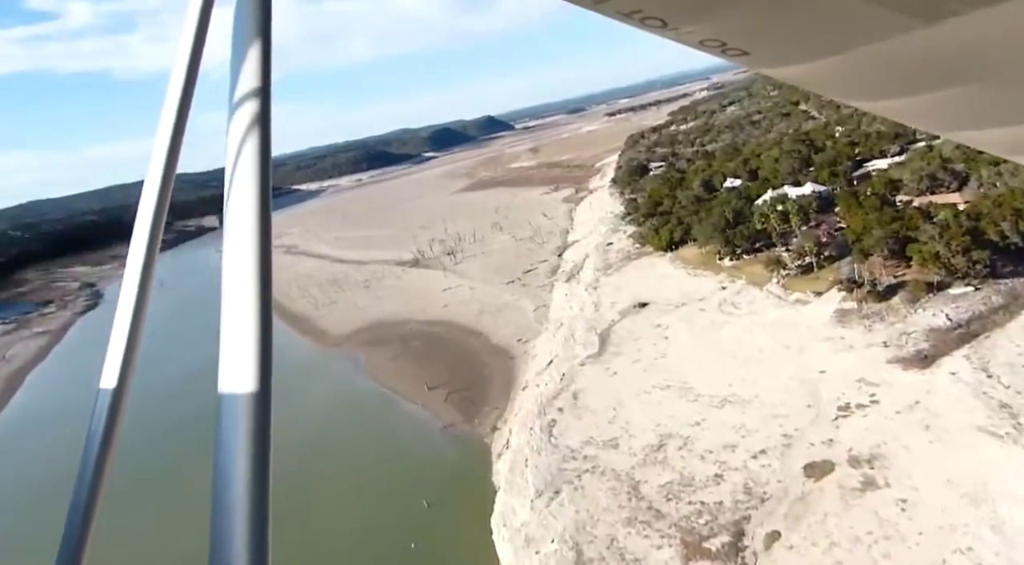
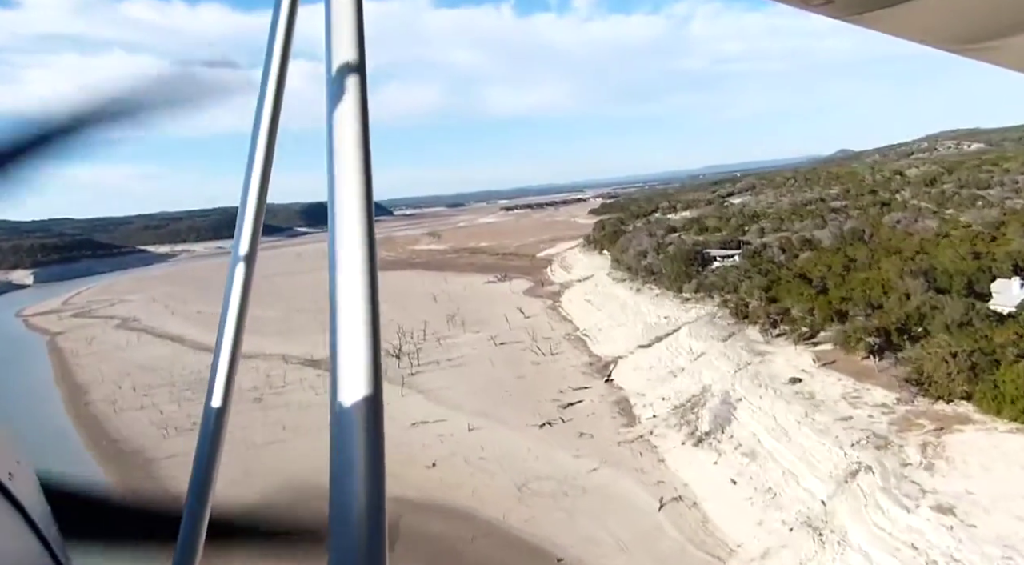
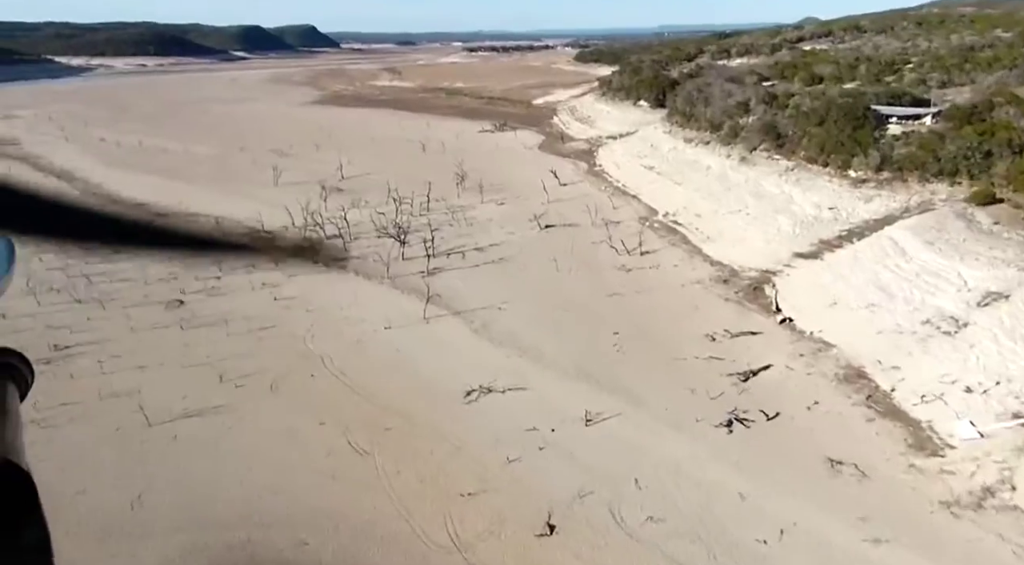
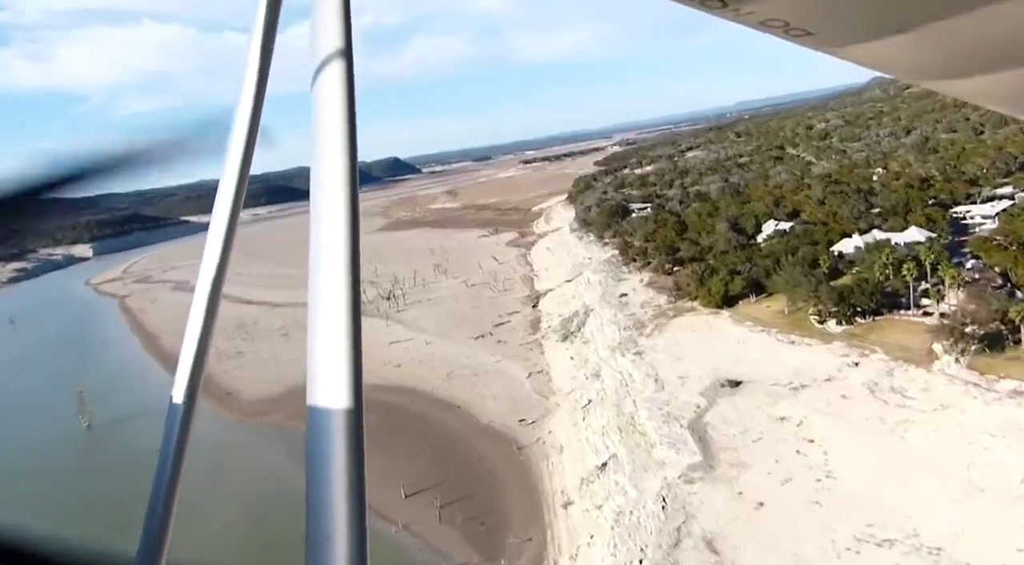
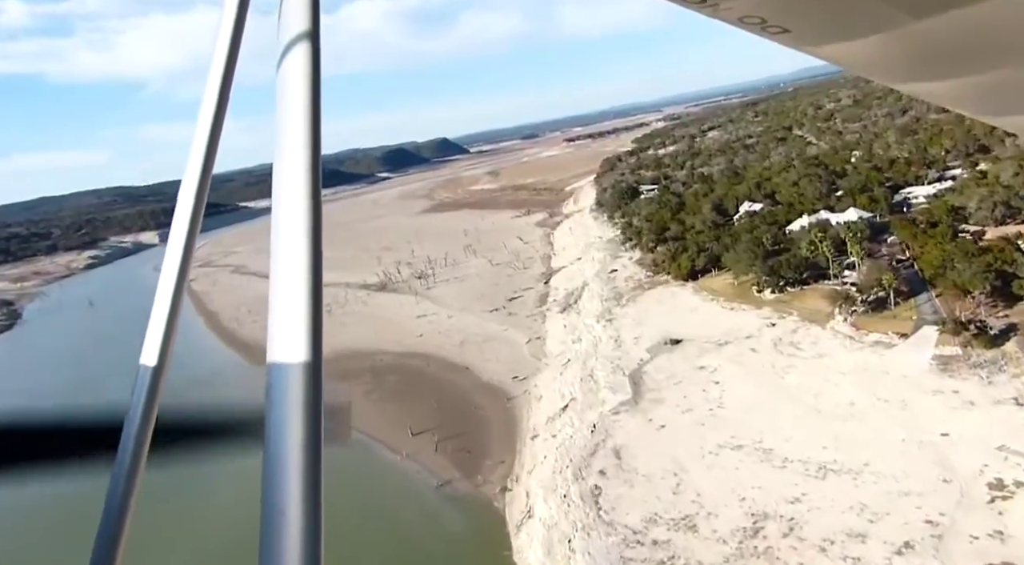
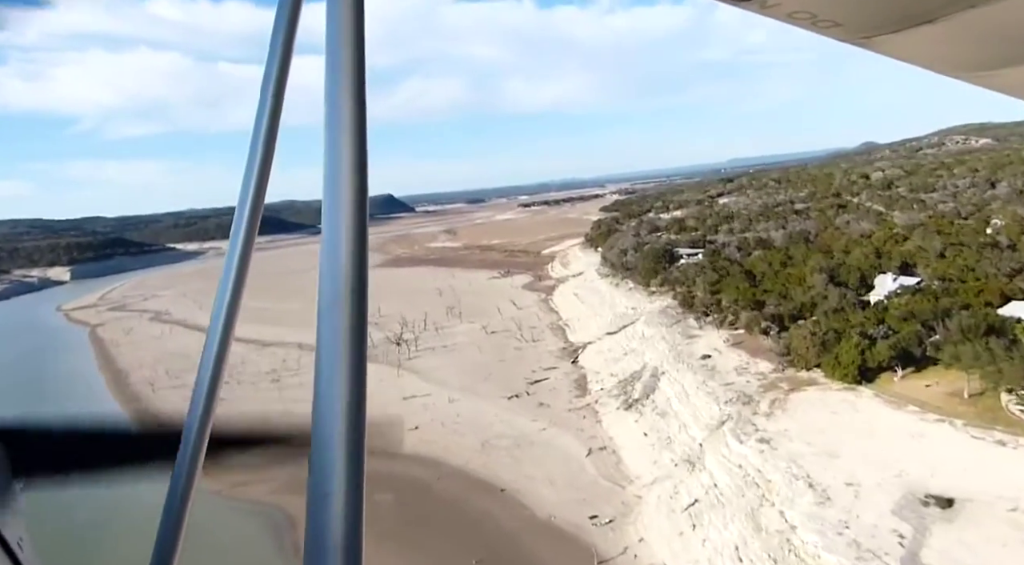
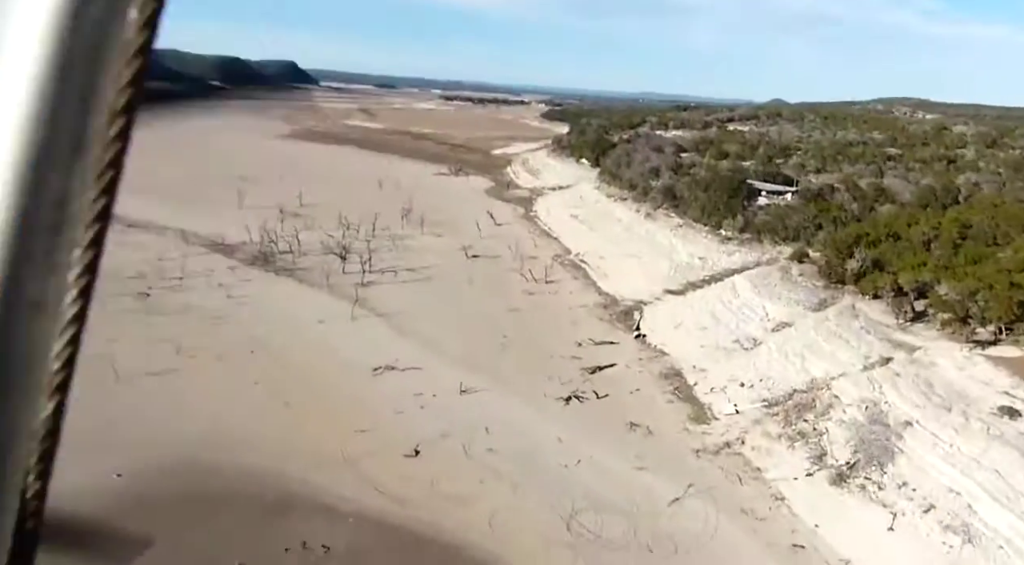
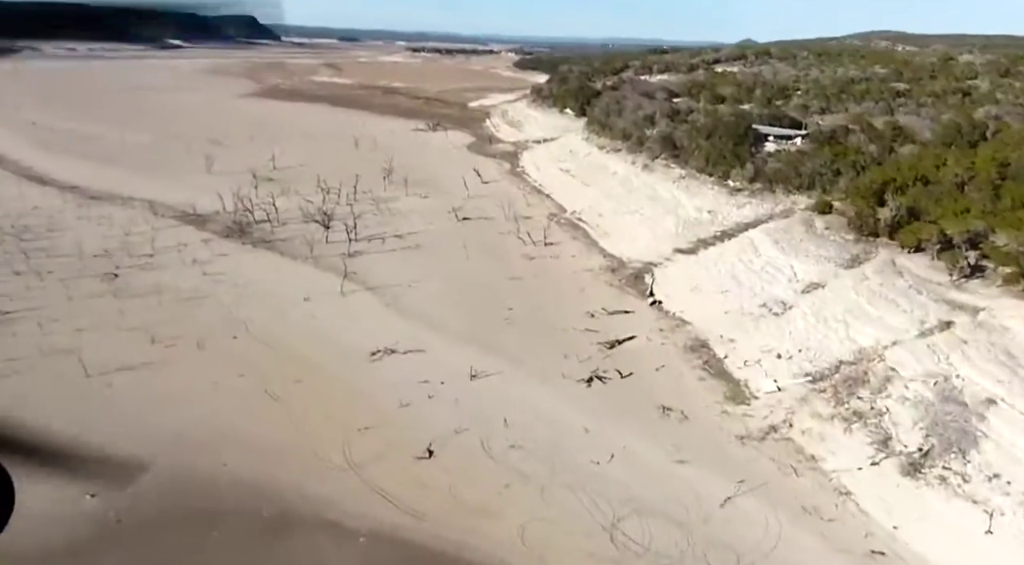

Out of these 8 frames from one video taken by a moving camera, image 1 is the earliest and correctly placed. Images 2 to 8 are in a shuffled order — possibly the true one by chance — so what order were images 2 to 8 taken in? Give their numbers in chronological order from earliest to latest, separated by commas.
5, 4, 6, 2, 7, 8, 3
